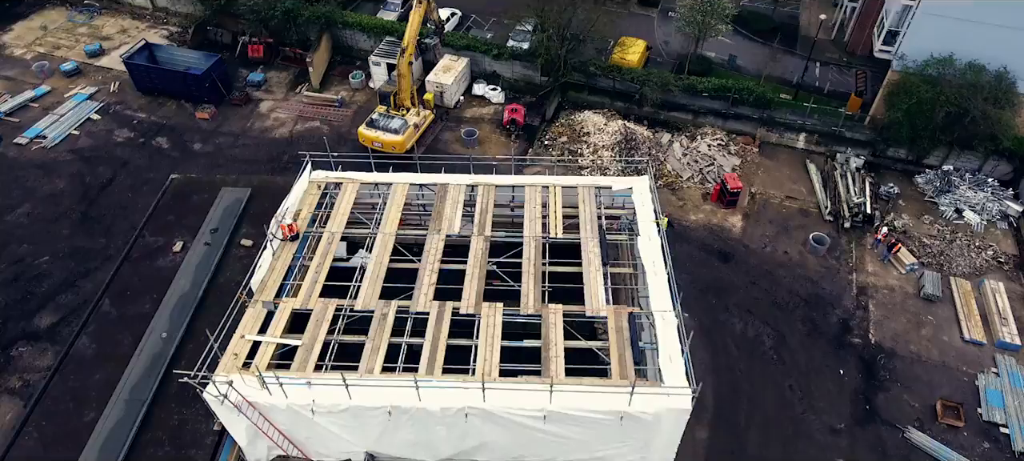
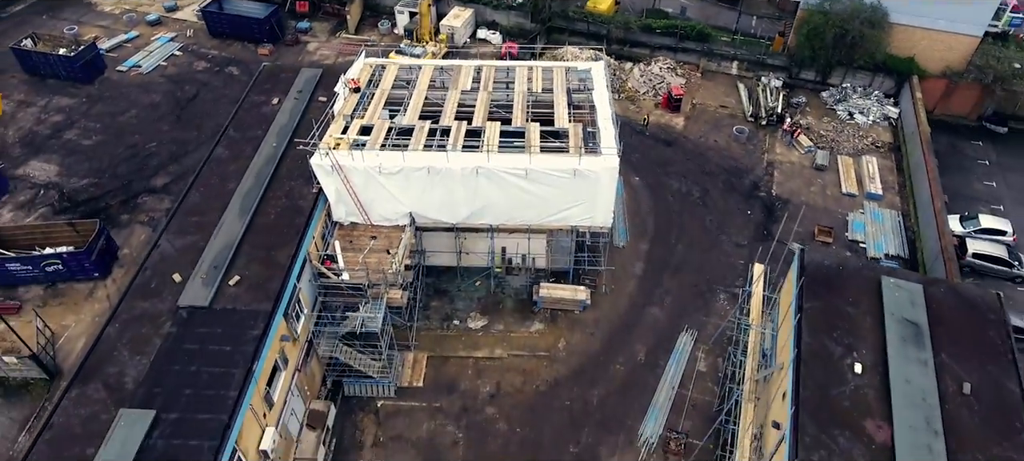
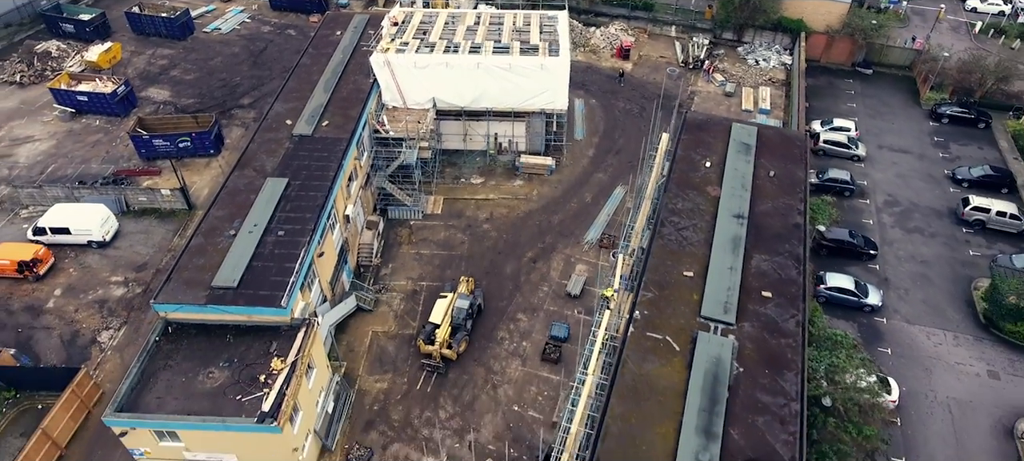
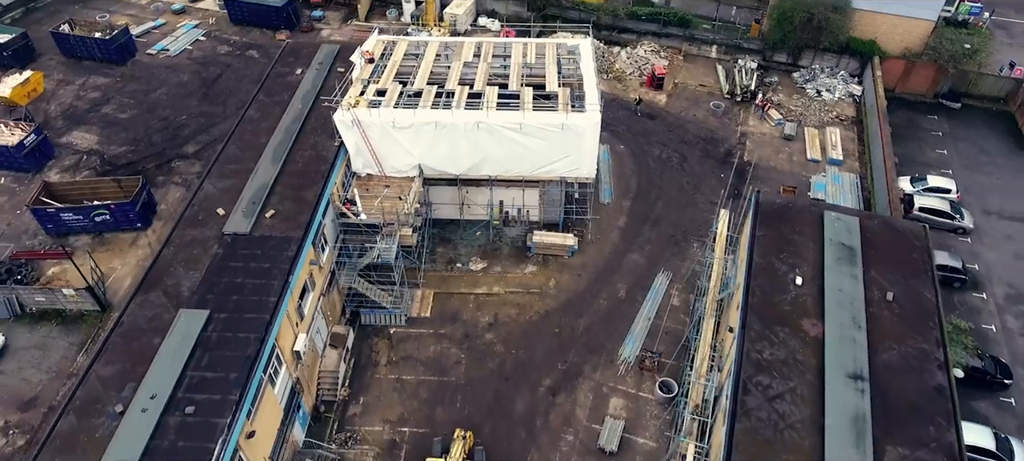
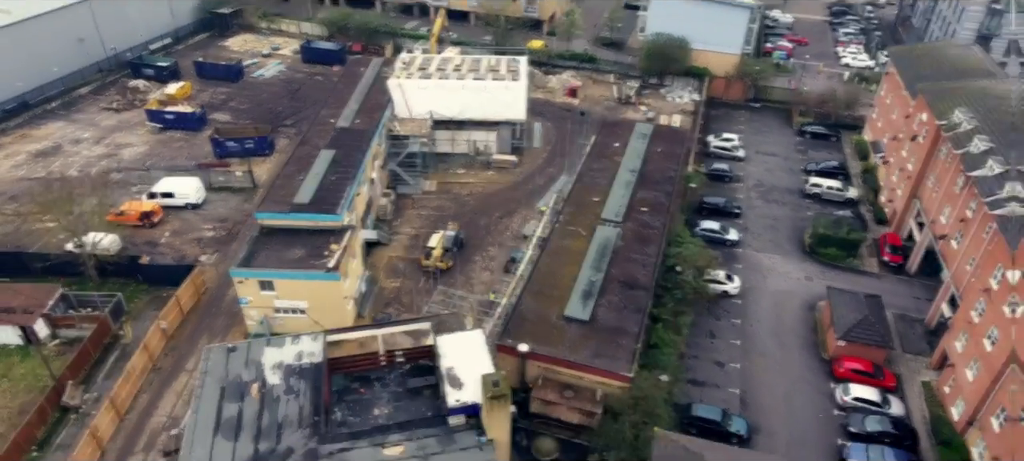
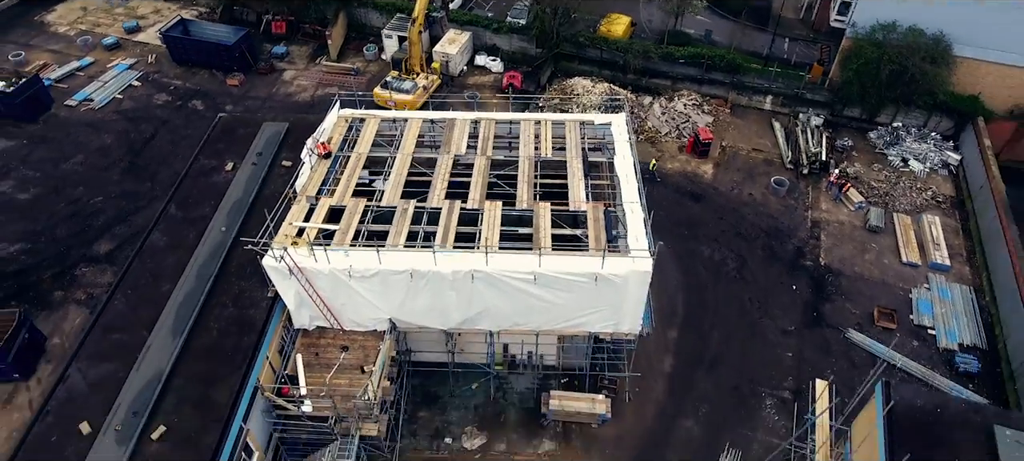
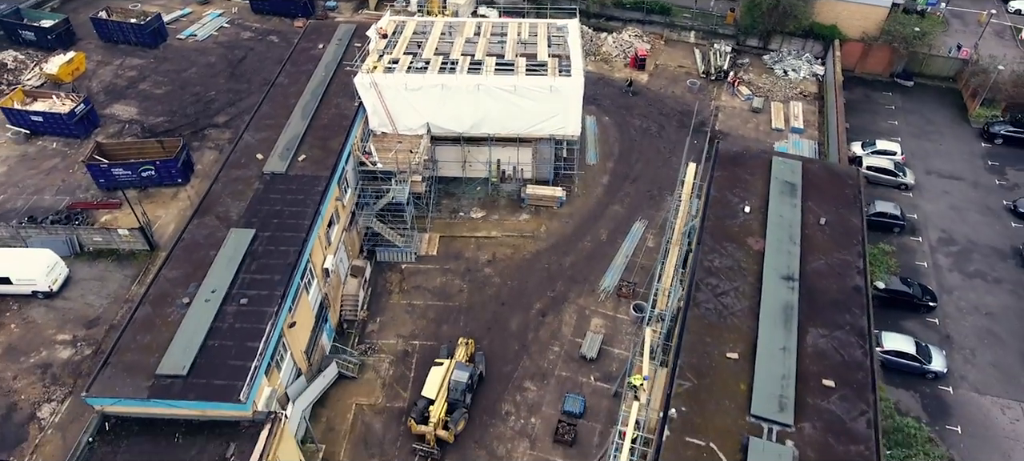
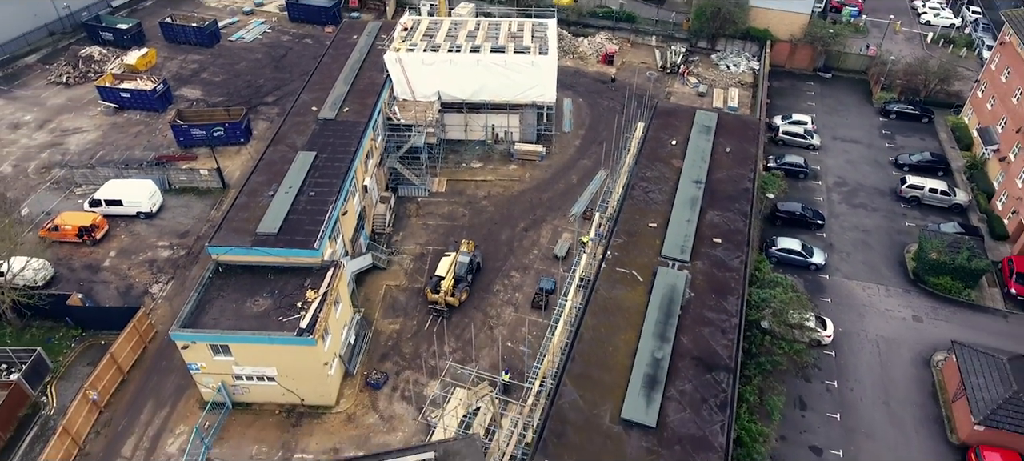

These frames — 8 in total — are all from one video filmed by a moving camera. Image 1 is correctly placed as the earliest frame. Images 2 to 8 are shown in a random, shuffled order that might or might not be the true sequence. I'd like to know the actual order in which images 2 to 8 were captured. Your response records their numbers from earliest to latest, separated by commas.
6, 2, 4, 7, 3, 8, 5
